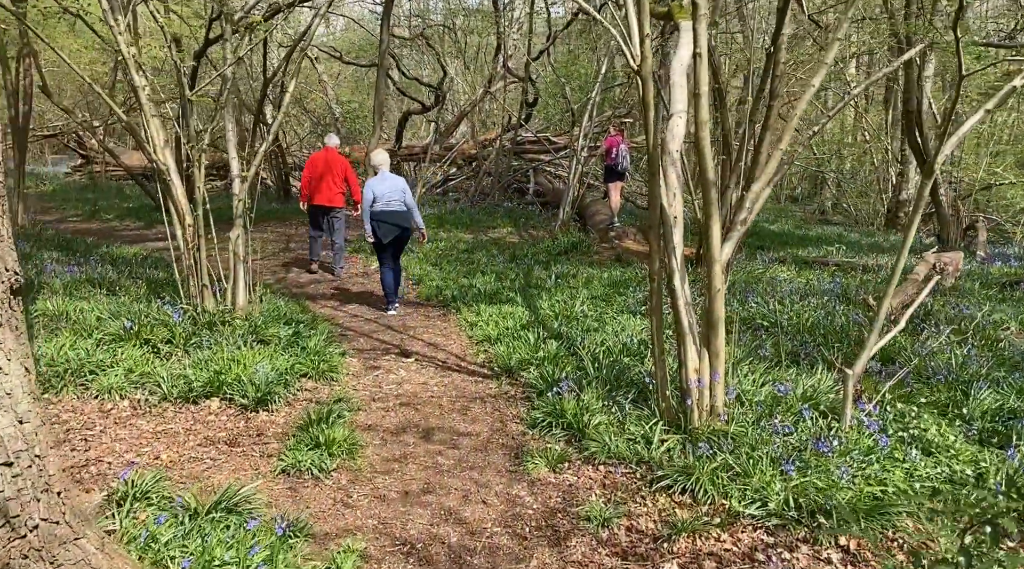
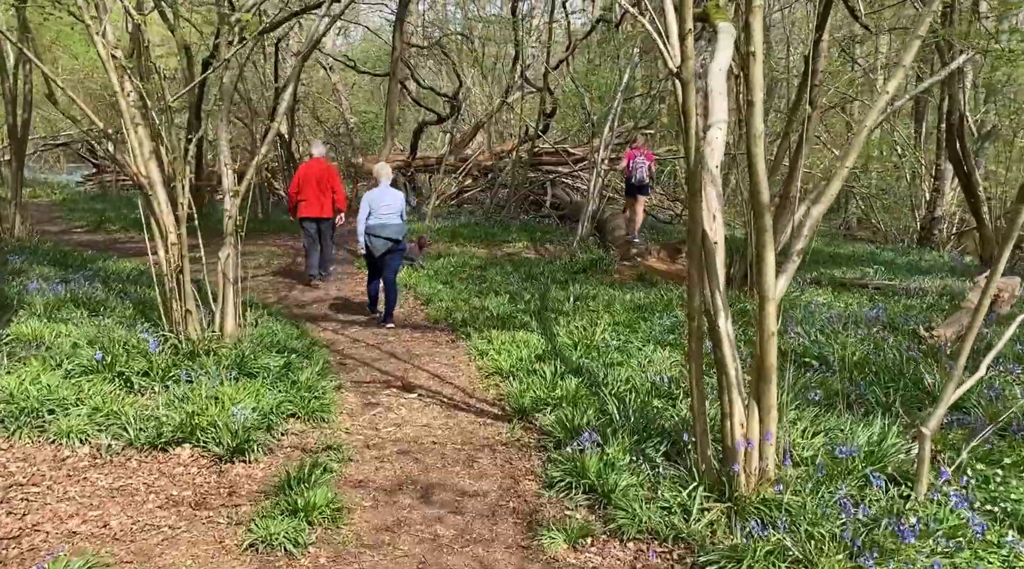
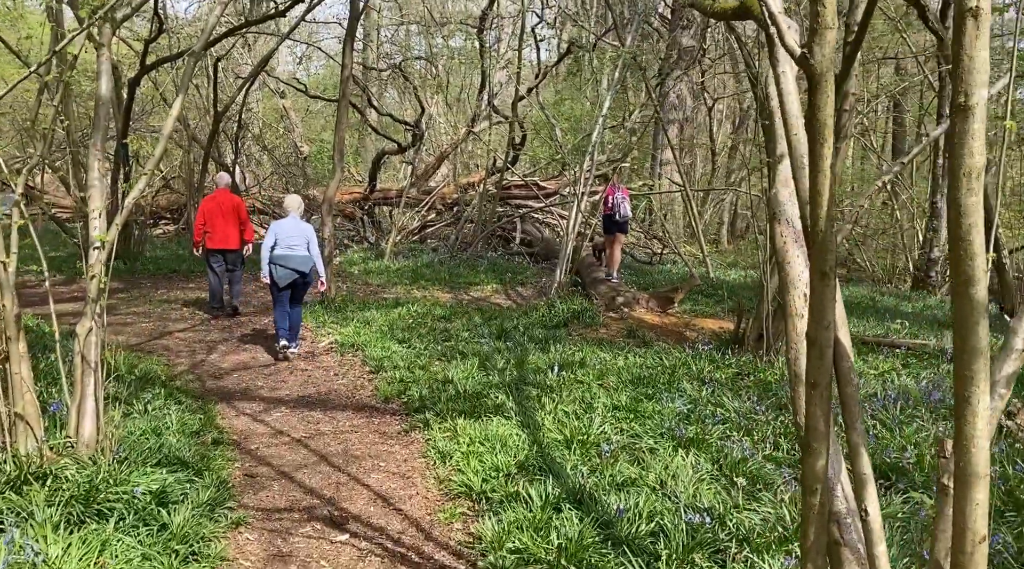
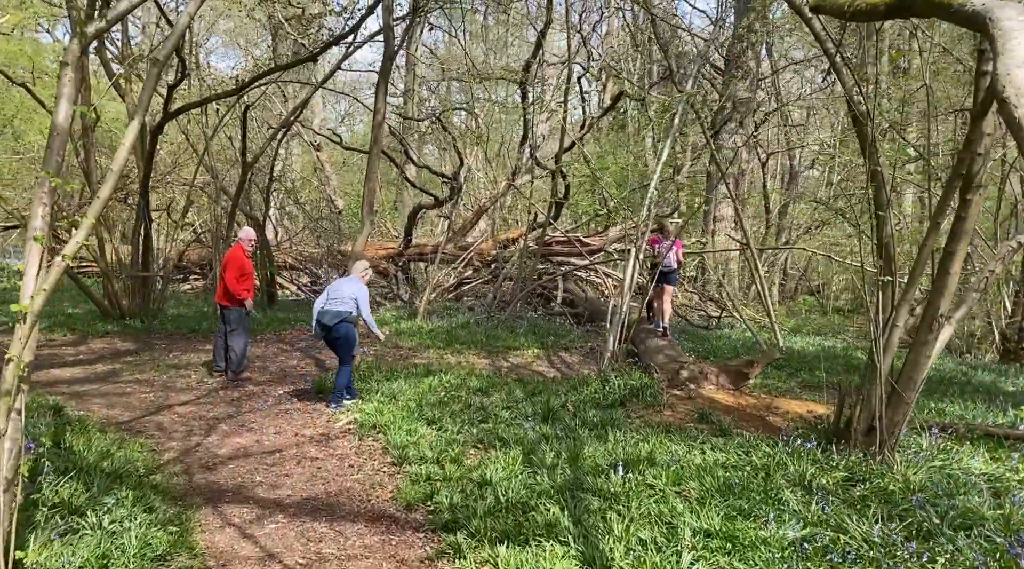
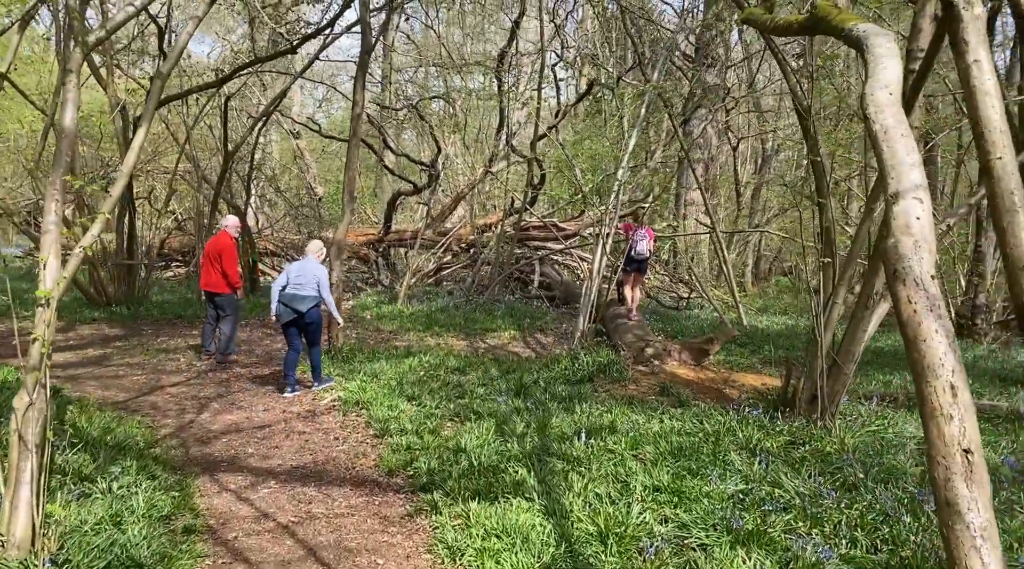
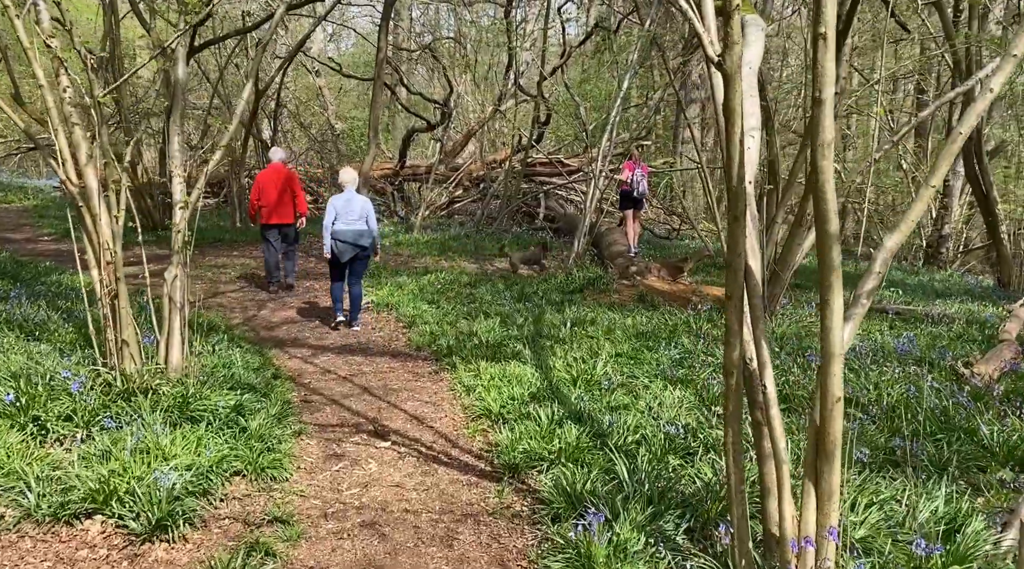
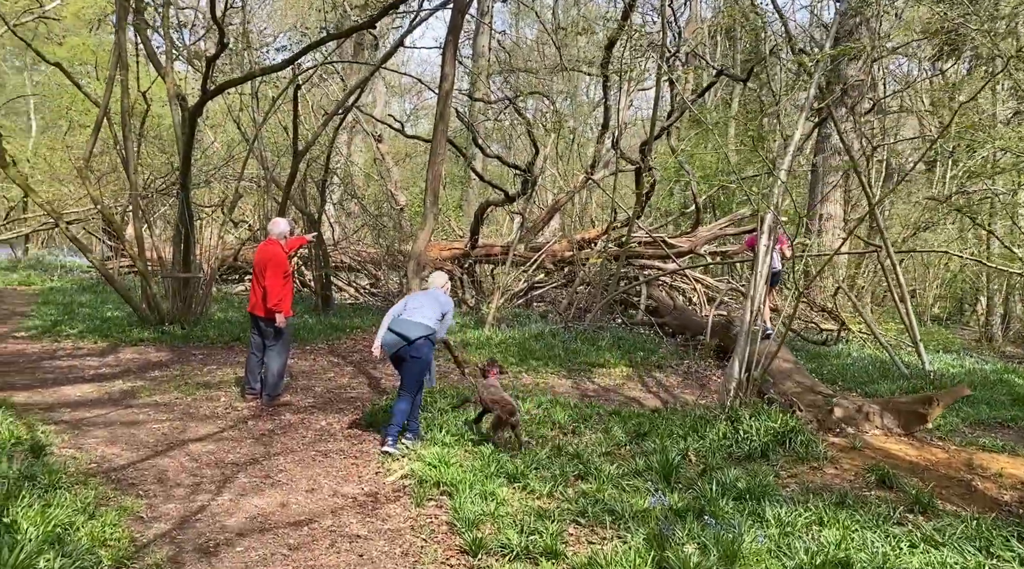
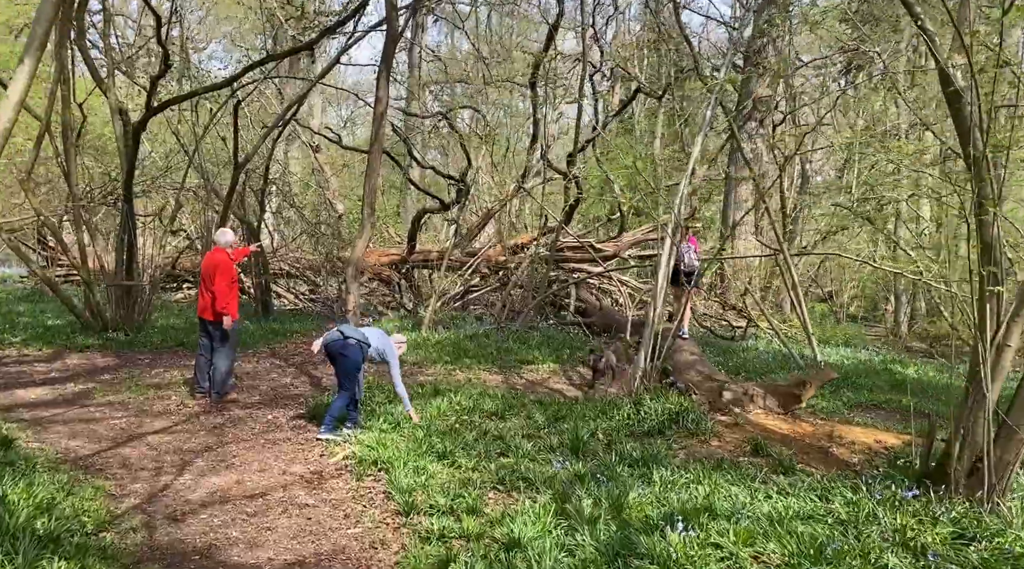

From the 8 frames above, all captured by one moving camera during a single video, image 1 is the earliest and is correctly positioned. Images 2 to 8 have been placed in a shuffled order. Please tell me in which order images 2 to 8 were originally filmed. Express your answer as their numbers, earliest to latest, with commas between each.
2, 6, 3, 5, 4, 8, 7
